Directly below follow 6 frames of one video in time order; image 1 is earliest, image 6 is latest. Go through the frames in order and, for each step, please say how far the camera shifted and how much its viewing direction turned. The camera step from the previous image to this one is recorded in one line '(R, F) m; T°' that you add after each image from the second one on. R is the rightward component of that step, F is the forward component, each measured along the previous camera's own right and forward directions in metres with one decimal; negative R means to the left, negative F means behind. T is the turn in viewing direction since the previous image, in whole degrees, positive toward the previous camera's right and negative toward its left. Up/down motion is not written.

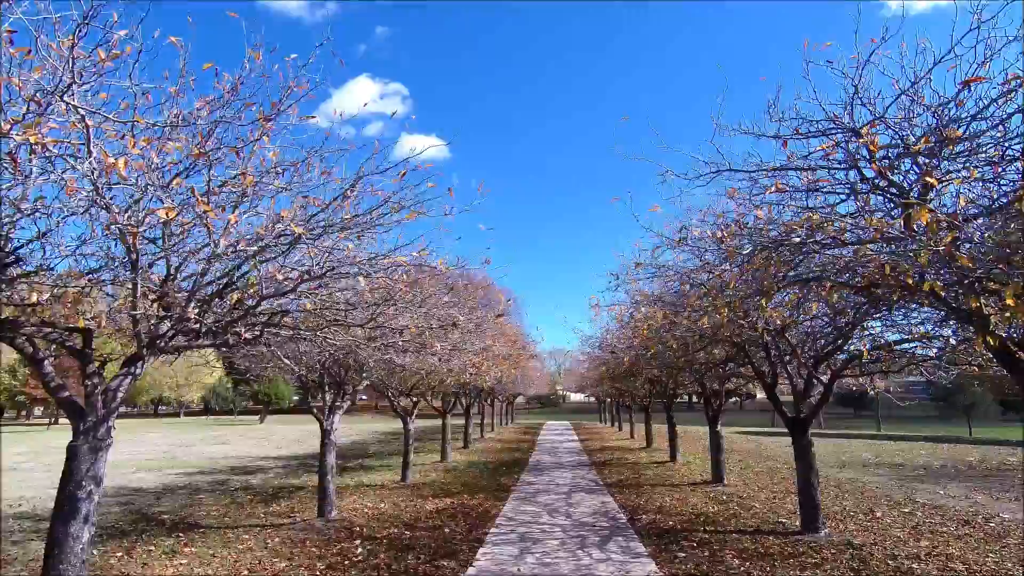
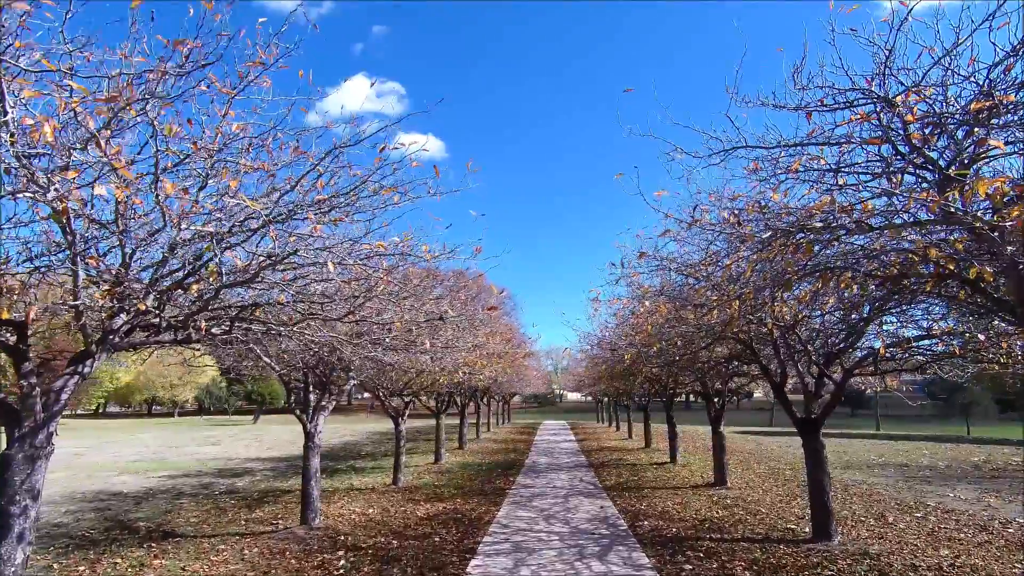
(0.0, +0.4) m; 0°
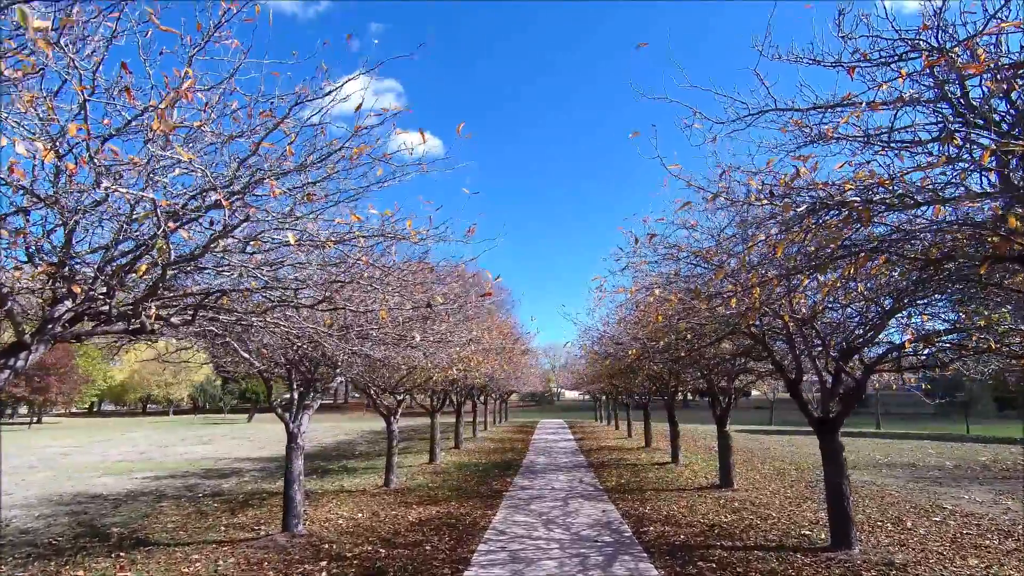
(0.0, +0.5) m; 0°
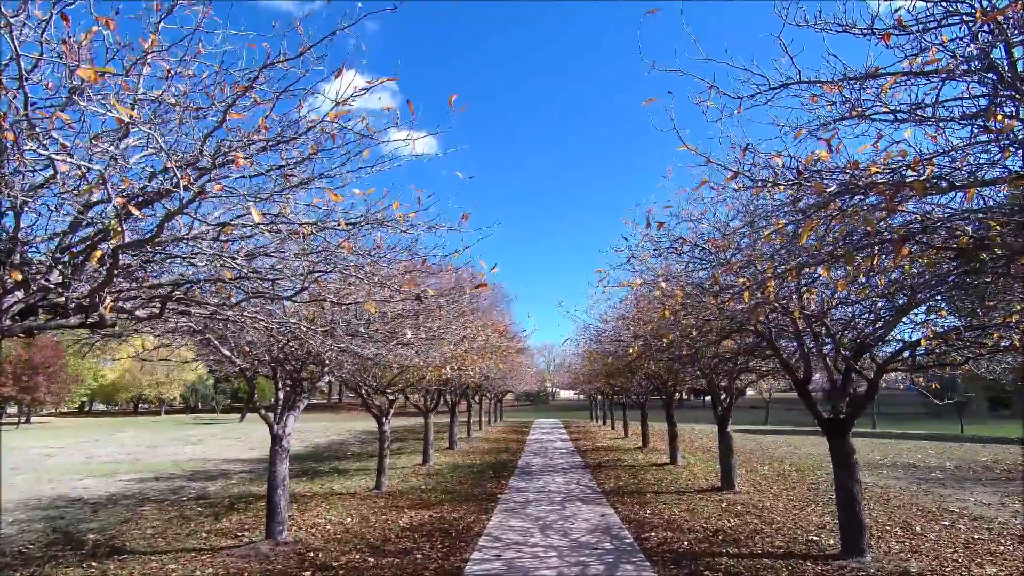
(0.0, +0.3) m; +1°
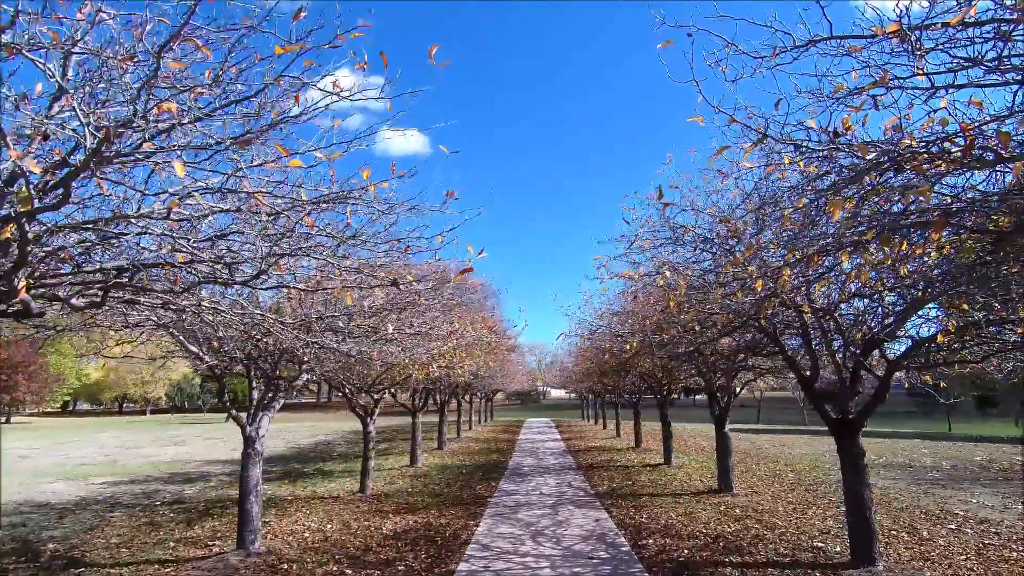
(0.0, +0.4) m; +1°
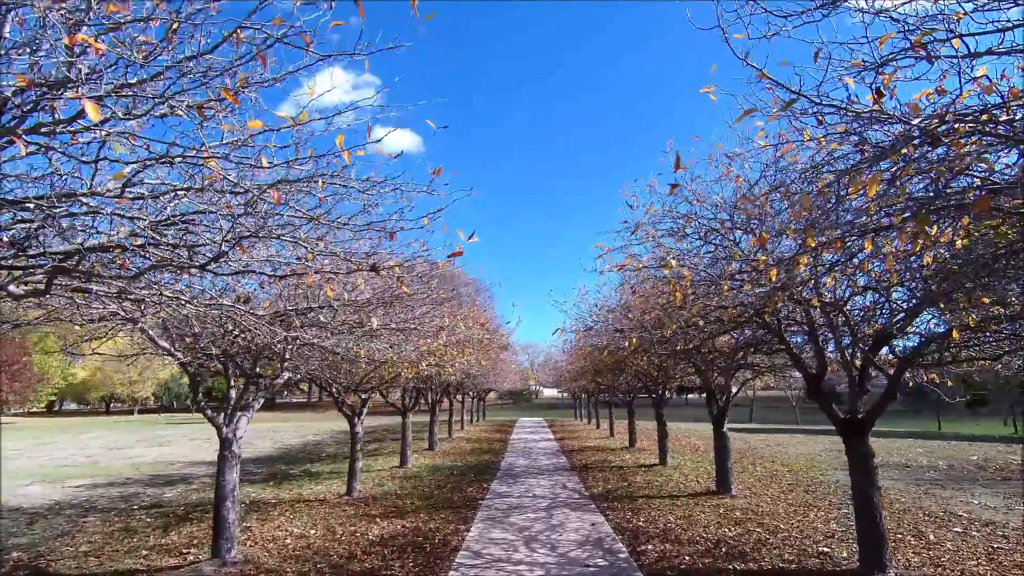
(0.0, +0.3) m; +1°
